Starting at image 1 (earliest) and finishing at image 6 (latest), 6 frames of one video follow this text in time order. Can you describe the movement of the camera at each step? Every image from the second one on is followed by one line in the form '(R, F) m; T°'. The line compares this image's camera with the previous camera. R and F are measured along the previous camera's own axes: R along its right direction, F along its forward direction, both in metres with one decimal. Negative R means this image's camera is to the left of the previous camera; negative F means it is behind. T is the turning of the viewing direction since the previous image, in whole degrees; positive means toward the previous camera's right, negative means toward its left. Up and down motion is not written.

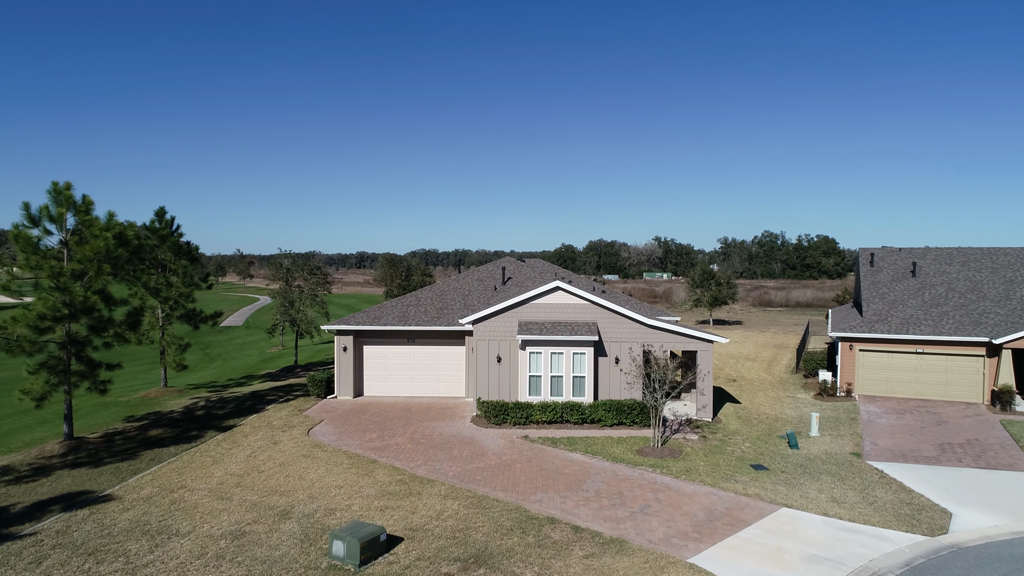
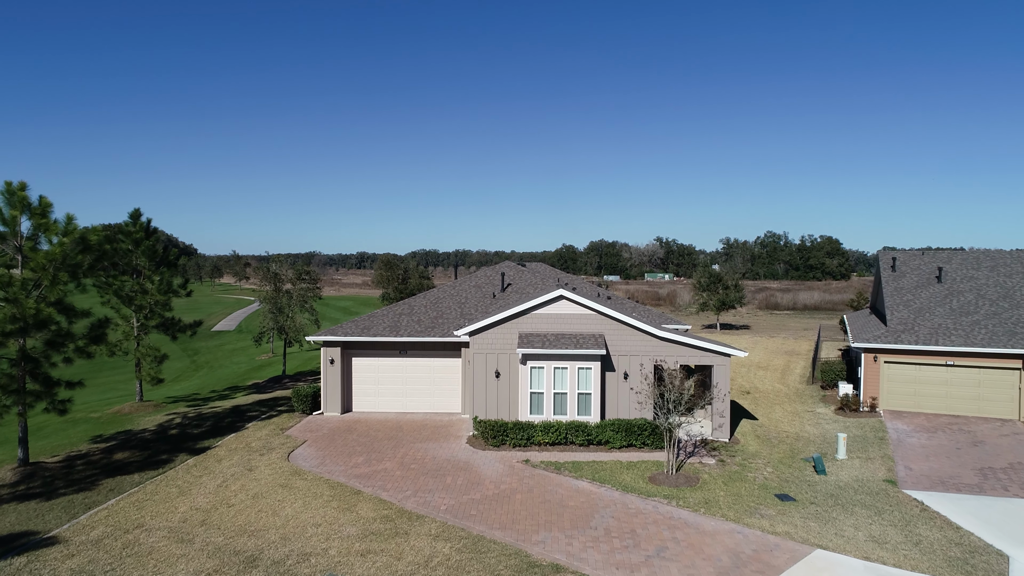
(0.0, +1.5) m; 0°
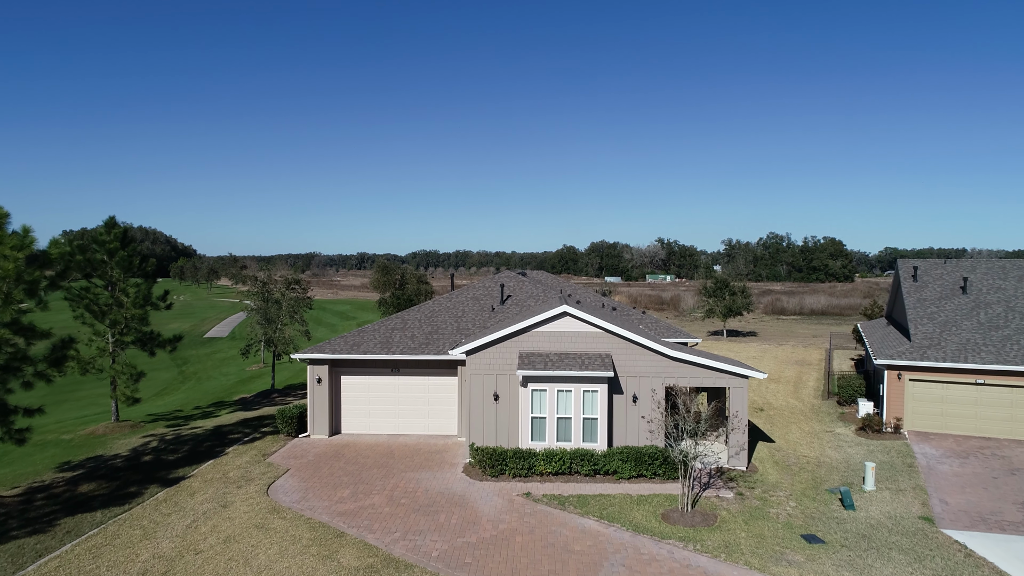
(0.0, +1.3) m; 0°
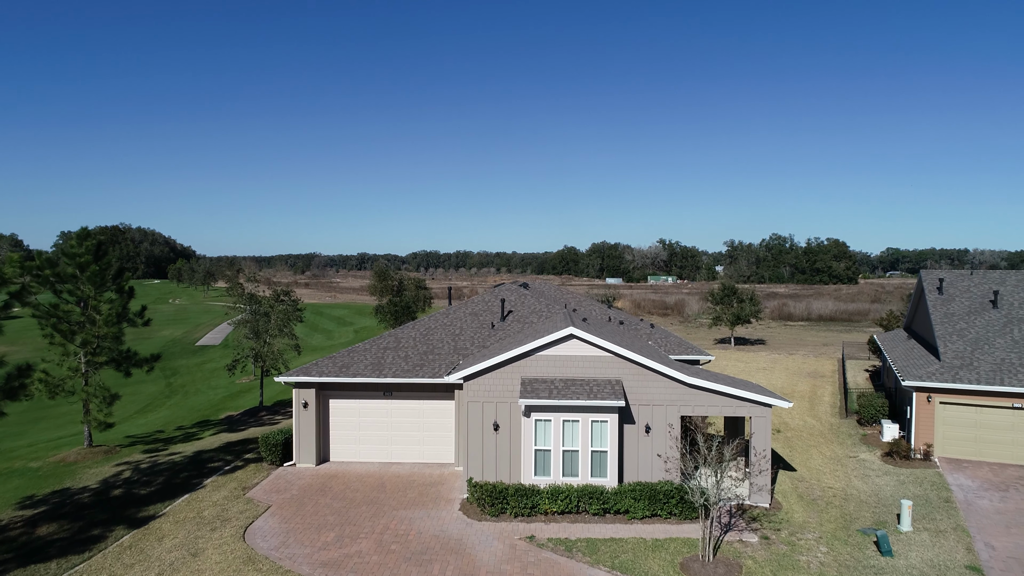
(0.0, +1.3) m; 0°
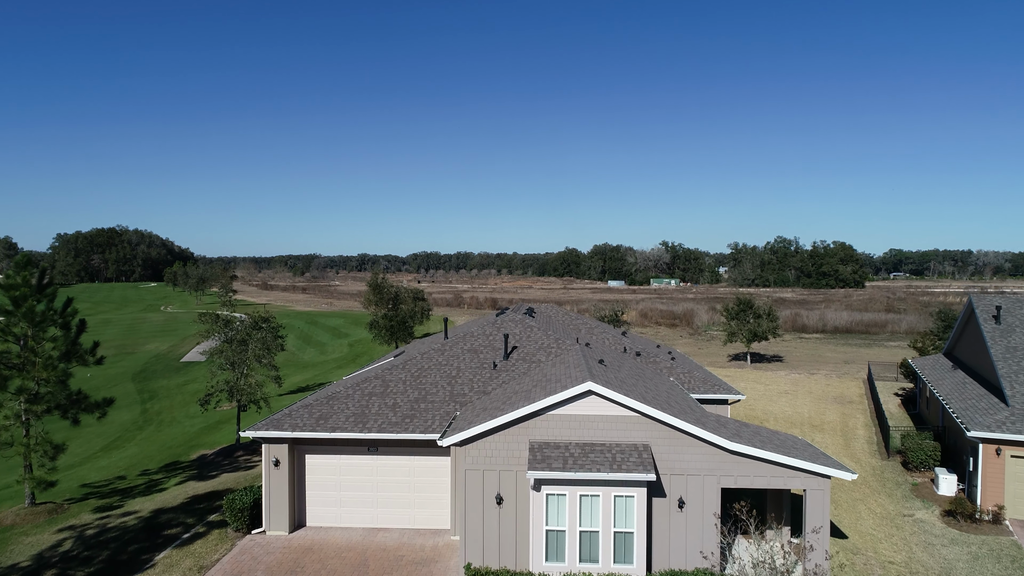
(-0.1, +2.4) m; 0°
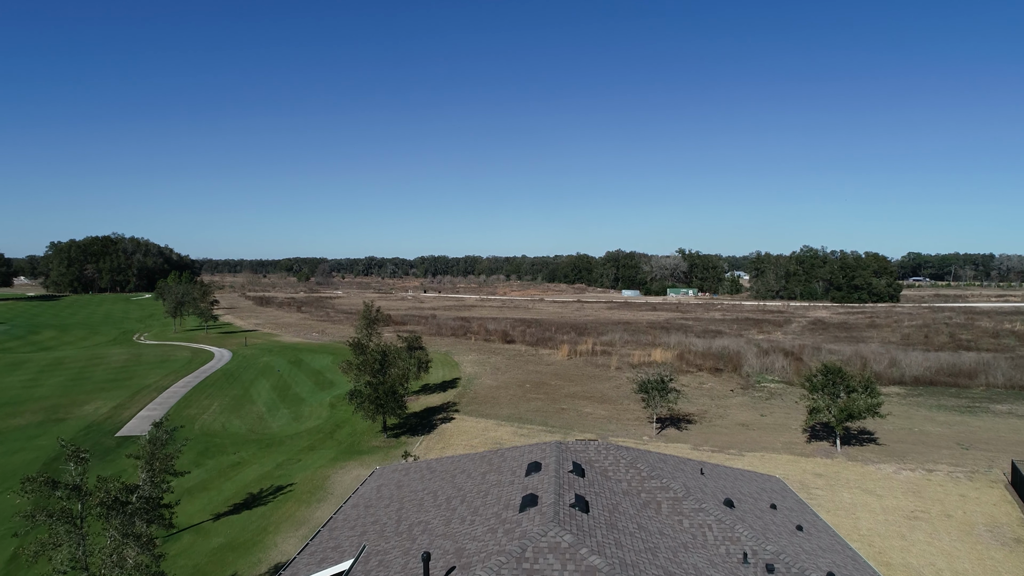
(-0.4, +8.7) m; -1°
